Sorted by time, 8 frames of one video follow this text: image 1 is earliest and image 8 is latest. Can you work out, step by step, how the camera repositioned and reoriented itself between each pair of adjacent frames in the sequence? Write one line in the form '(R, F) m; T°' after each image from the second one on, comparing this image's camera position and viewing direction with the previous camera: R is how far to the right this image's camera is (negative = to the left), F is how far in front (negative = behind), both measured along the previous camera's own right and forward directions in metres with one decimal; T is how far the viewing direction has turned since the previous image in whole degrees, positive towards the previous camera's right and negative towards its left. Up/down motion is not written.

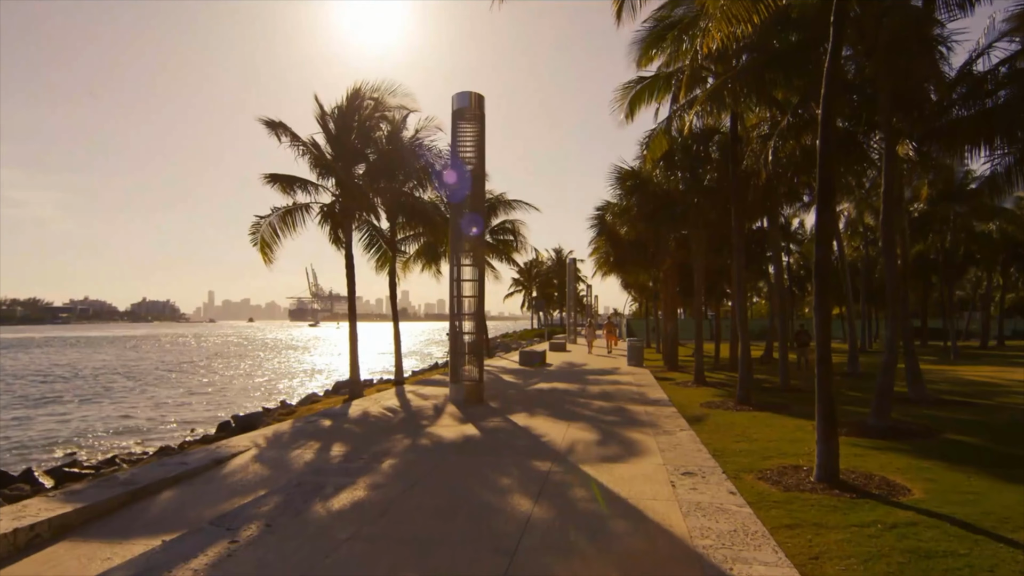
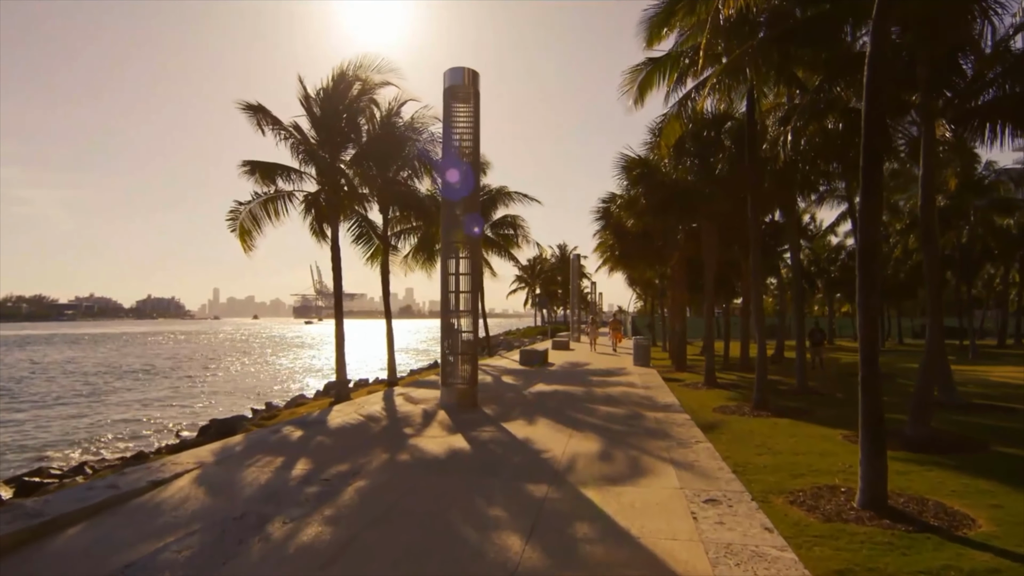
(+0.1, +1.2) m; 0°
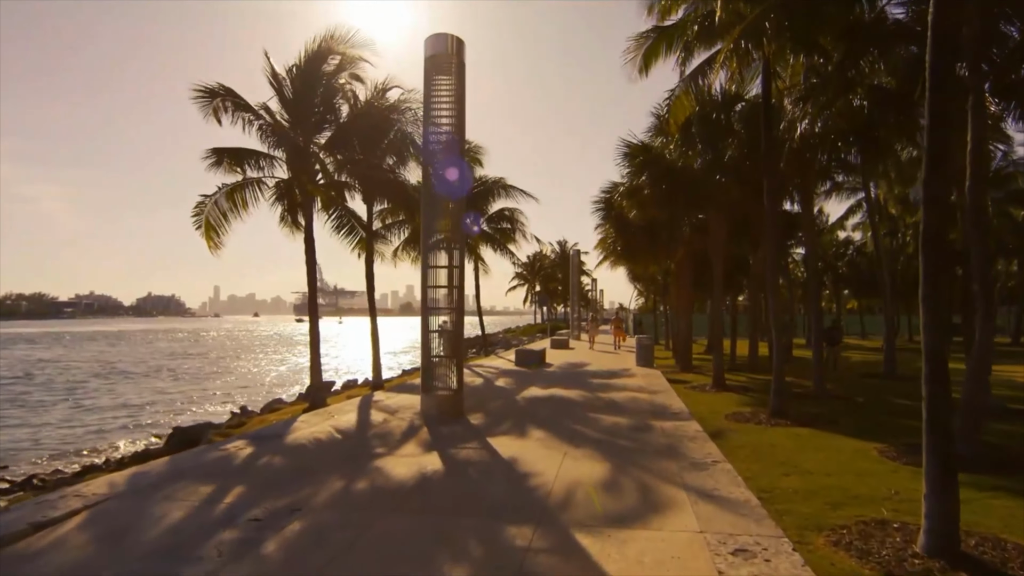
(+0.2, +1.4) m; 0°
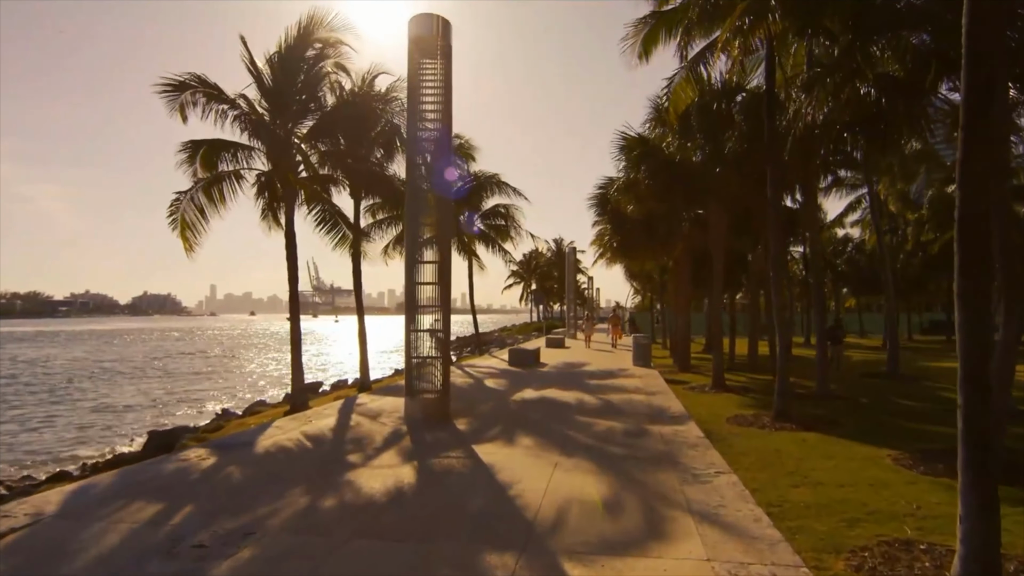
(+0.1, +0.7) m; 0°
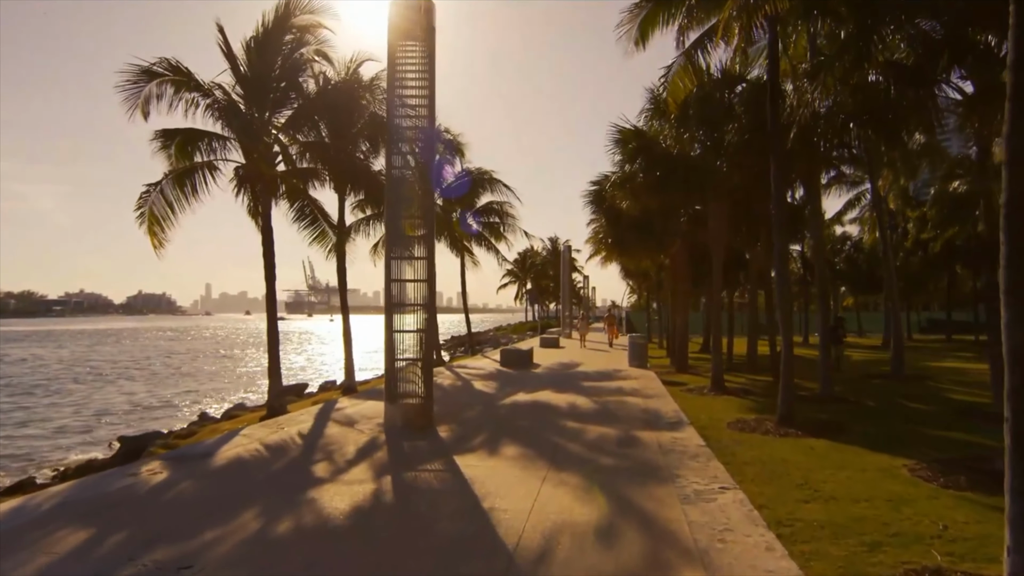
(+0.1, +0.7) m; 0°
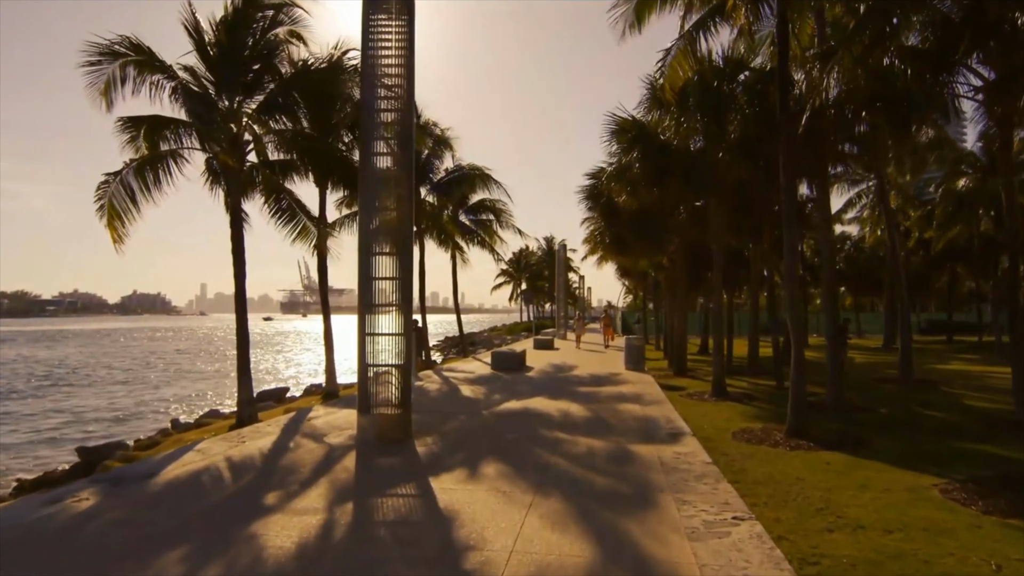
(+0.1, +0.9) m; 0°
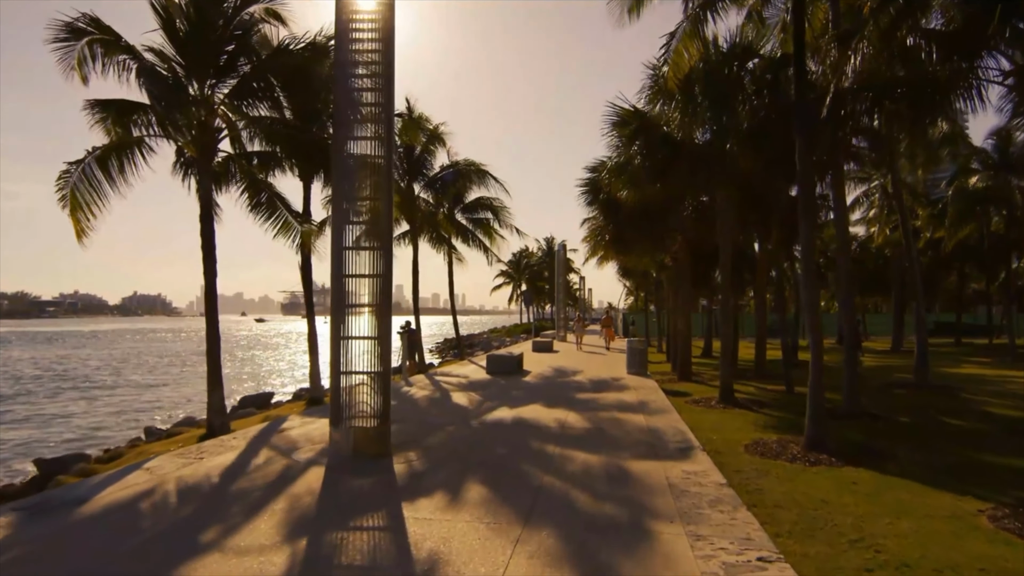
(+0.1, +1.0) m; 0°
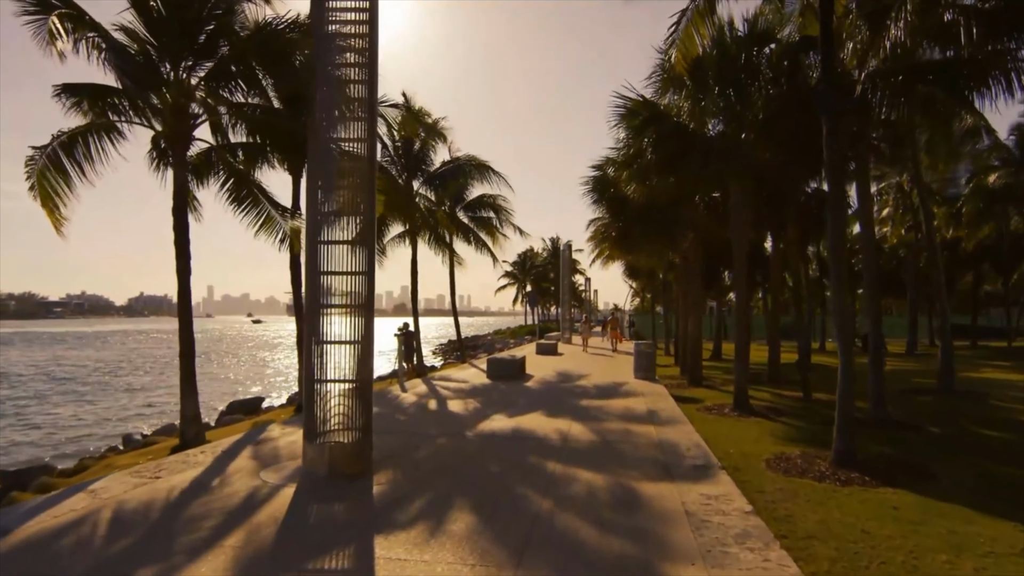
(+0.1, +0.9) m; 0°
